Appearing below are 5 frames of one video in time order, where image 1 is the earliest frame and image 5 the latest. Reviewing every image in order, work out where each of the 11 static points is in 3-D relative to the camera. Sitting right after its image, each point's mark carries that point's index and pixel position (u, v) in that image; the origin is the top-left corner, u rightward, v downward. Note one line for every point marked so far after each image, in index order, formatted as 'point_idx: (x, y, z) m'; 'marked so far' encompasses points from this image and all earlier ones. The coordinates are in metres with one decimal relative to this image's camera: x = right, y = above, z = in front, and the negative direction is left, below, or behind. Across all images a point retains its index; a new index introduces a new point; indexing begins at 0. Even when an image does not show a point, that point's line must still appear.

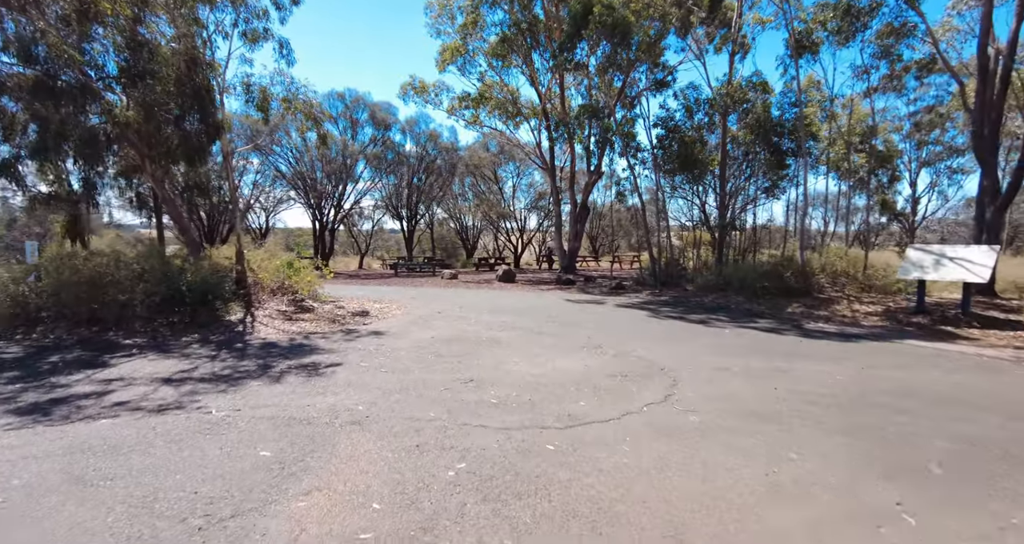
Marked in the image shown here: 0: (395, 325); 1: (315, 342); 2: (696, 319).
0: (-2.2, -1.0, +9.5) m
1: (-3.0, -1.1, +7.9) m
2: (+3.9, -1.0, +10.7) m
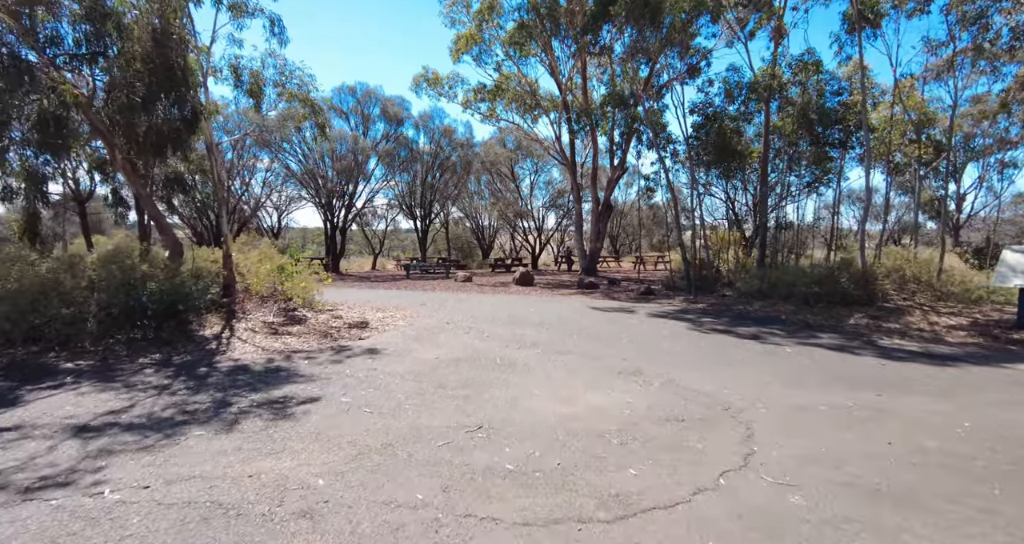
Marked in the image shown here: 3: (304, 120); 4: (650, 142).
0: (-1.9, -1.1, +8.2) m
1: (-2.8, -1.2, +6.6) m
2: (+4.2, -1.1, +9.2) m
3: (-5.0, +3.5, +12.1) m
4: (+4.7, +4.4, +17.1) m
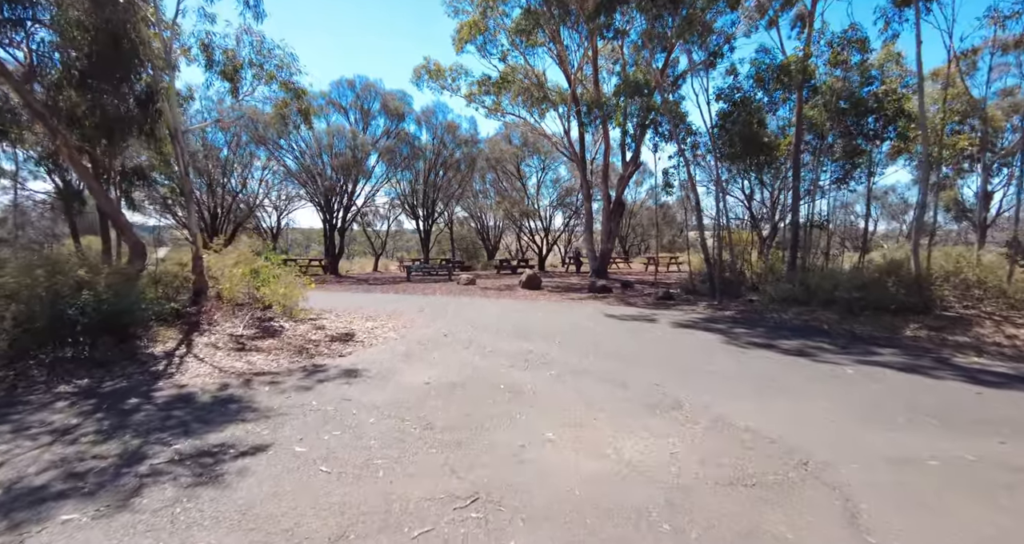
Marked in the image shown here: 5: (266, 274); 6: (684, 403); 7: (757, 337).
0: (-1.8, -1.2, +7.0) m
1: (-2.7, -1.3, +5.4) m
2: (+4.3, -1.2, +7.9) m
3: (-4.8, +3.4, +10.9) m
4: (+4.9, +4.3, +15.8) m
5: (-4.6, -0.1, +9.5) m
6: (+1.8, -1.3, +5.2) m
7: (+4.3, -1.1, +8.9) m
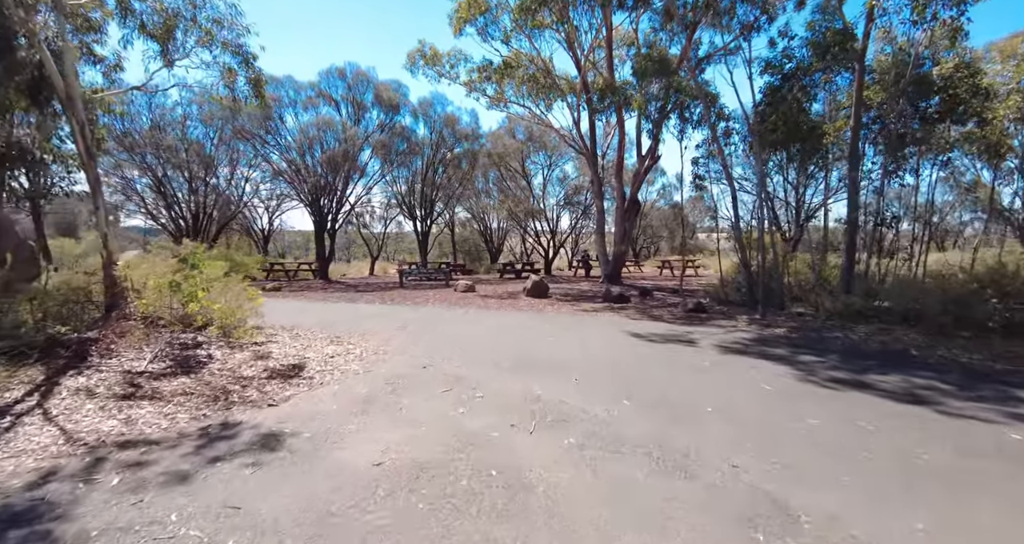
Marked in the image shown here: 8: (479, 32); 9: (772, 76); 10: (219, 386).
0: (-1.8, -1.4, +4.9) m
1: (-2.7, -1.4, +3.4) m
2: (+4.3, -1.4, +5.7) m
3: (-4.8, +3.3, +8.9) m
4: (+4.9, +4.1, +13.7) m
5: (-4.5, -0.2, +7.4) m
6: (+1.8, -1.5, +3.1) m
7: (+4.3, -1.3, +6.8) m
8: (-1.2, +9.2, +19.4) m
9: (+5.2, +3.9, +10.1) m
10: (-3.2, -1.2, +5.6) m
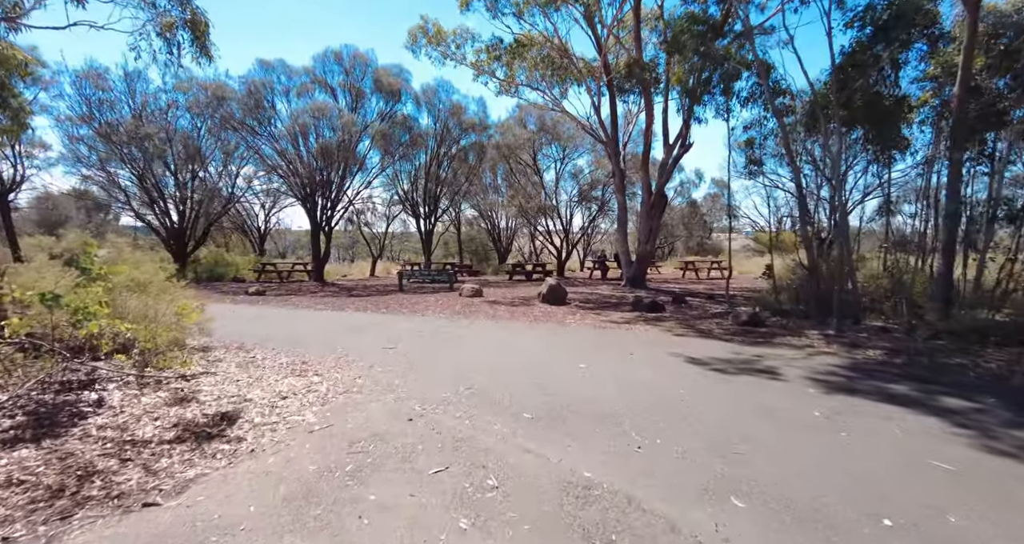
0: (-1.6, -1.4, +2.9) m
1: (-2.5, -1.5, +1.3) m
2: (+4.6, -1.4, +3.6) m
3: (-4.5, +3.2, +6.9) m
4: (+5.3, +4.0, +11.5) m
5: (-4.3, -0.3, +5.4) m
6: (+2.0, -1.6, +1.0) m
7: (+4.6, -1.4, +4.7) m
8: (-0.8, +9.1, +17.4) m
9: (+5.5, +3.8, +8.0) m
10: (-3.0, -1.3, +3.5) m
